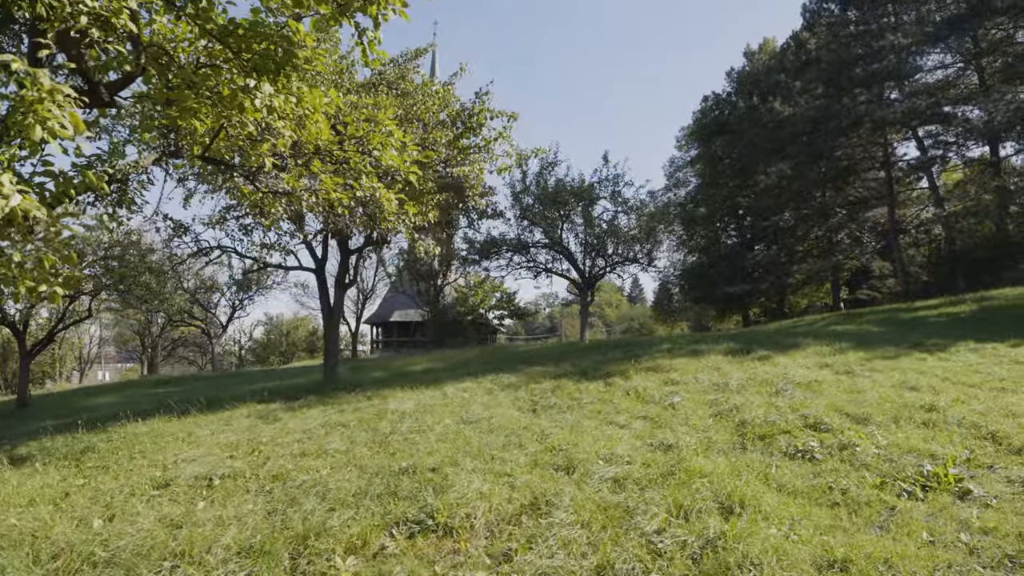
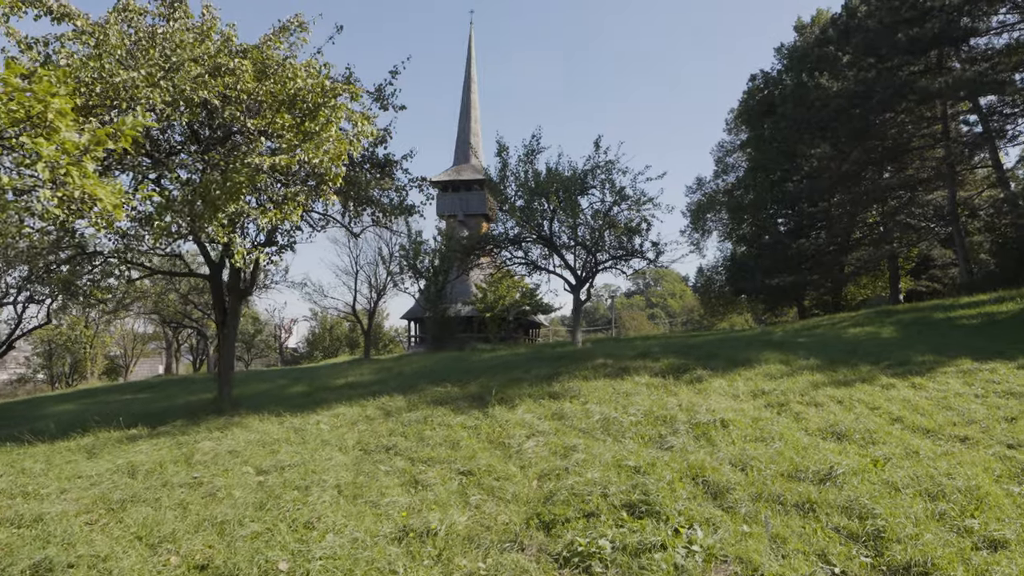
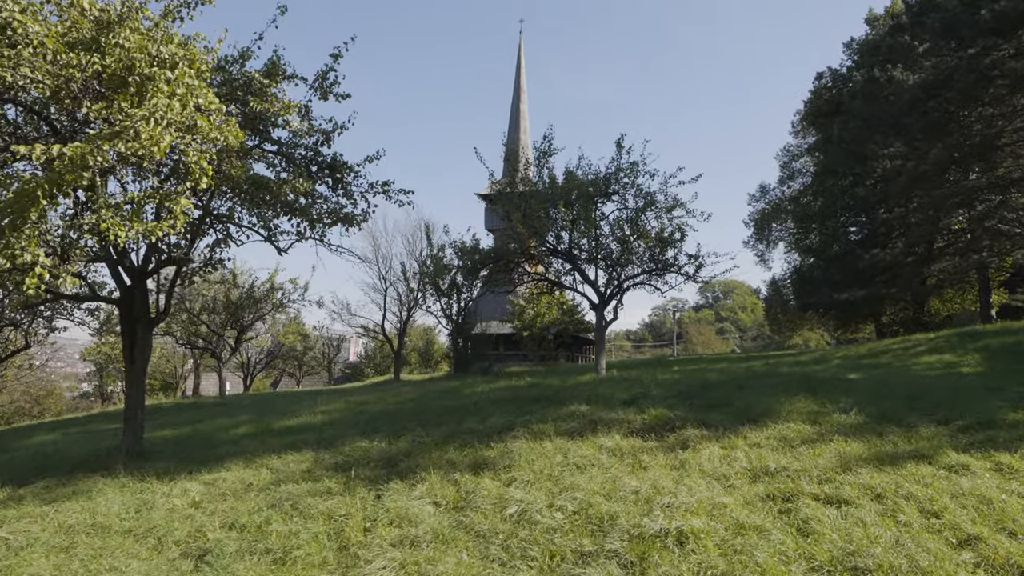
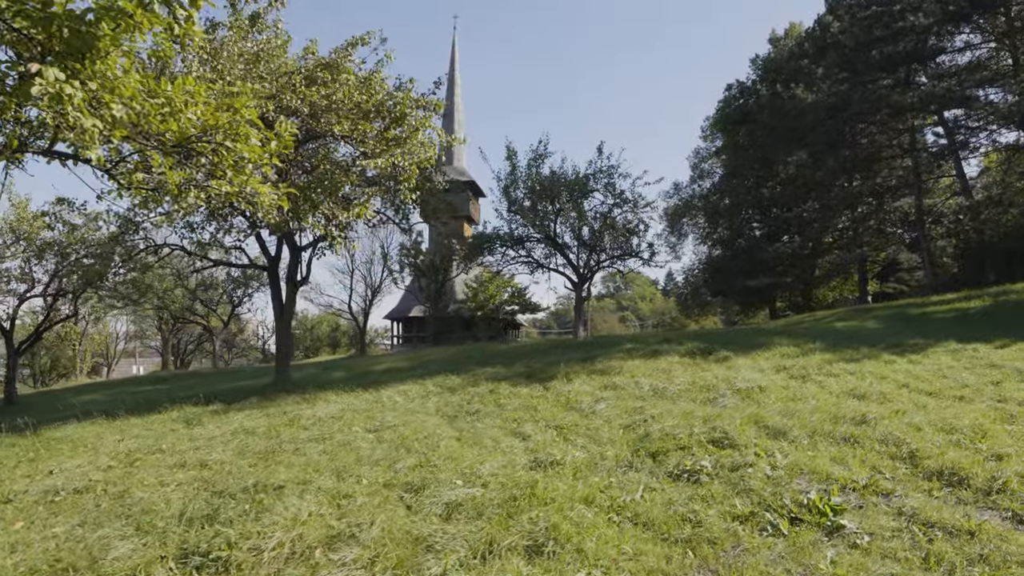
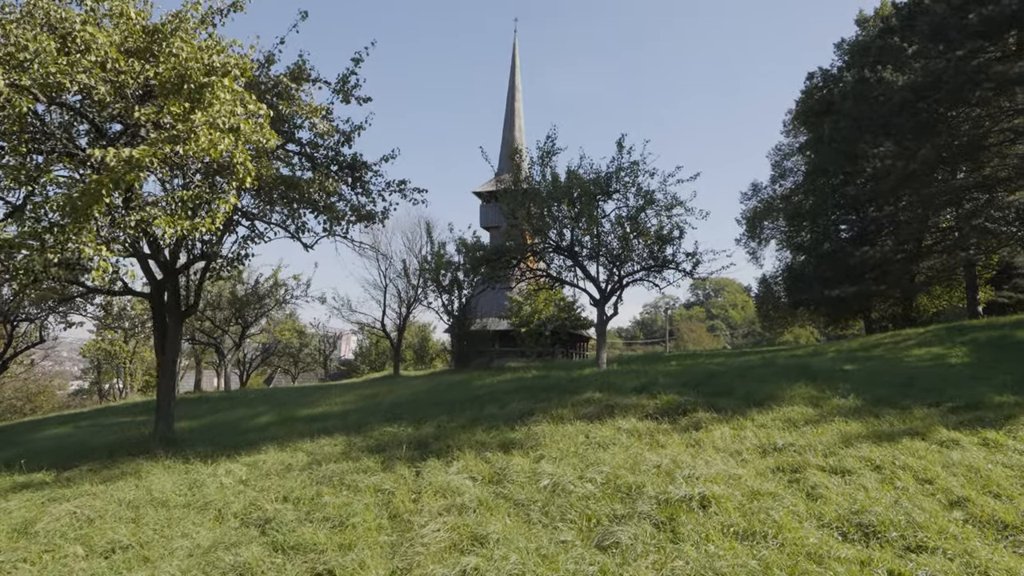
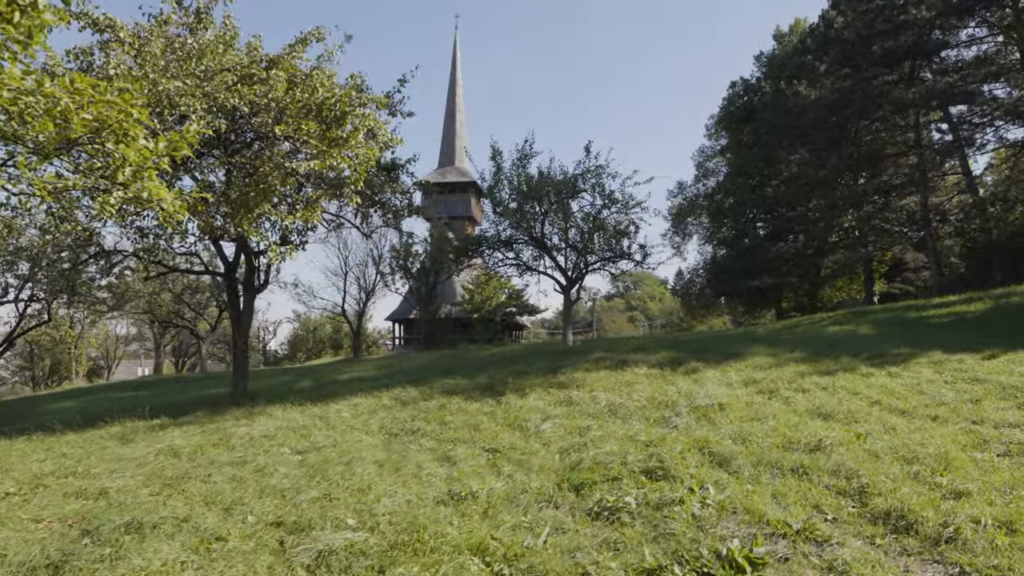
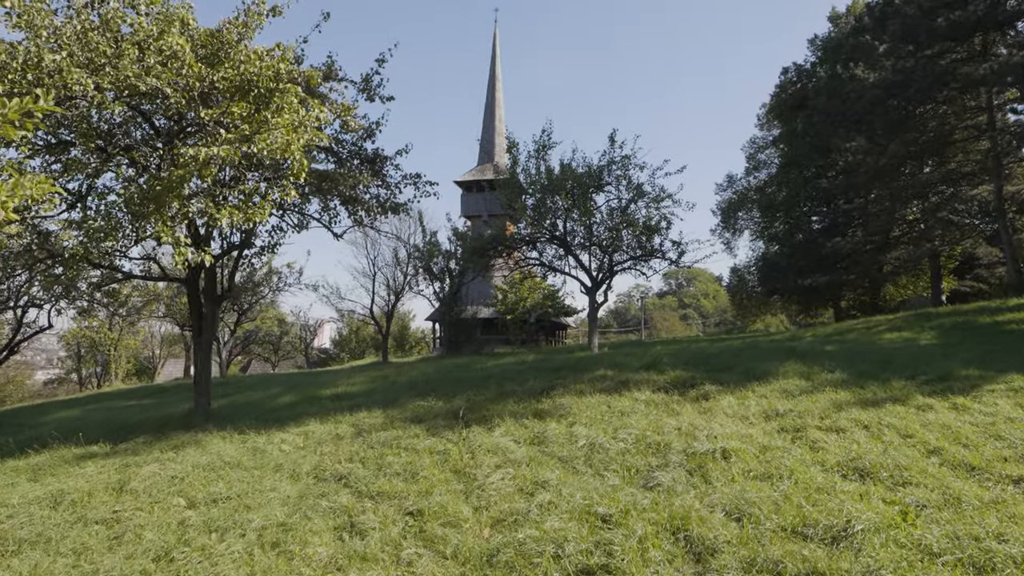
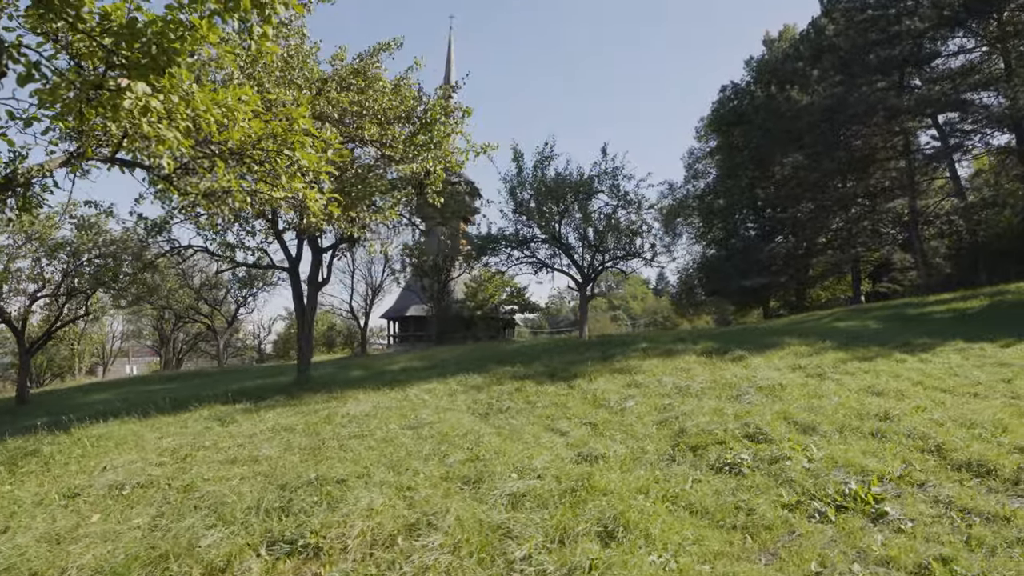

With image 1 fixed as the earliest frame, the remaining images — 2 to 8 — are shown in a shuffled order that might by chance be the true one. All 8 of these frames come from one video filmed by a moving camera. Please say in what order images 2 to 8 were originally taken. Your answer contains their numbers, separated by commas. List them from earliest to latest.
8, 4, 6, 2, 7, 5, 3
